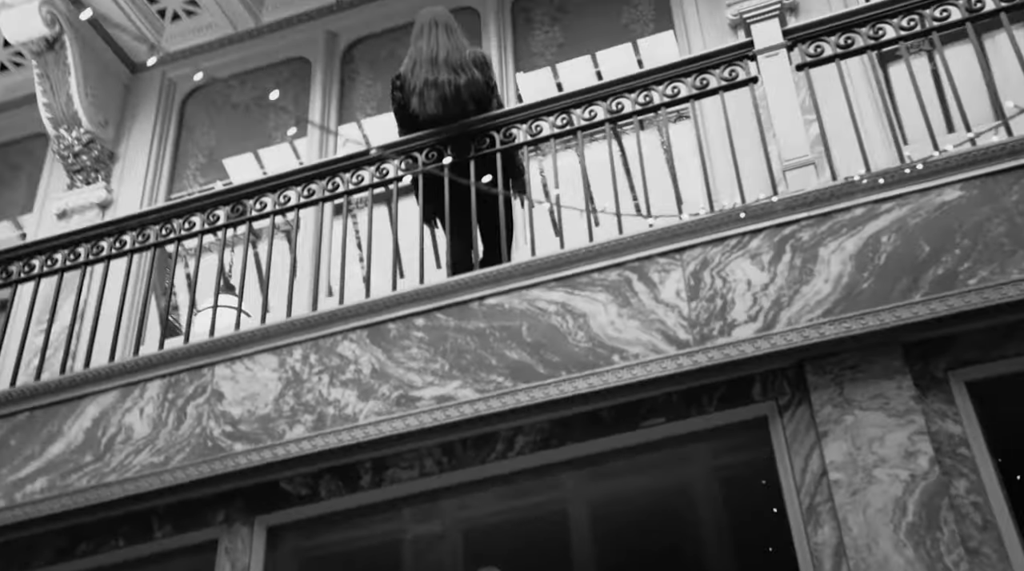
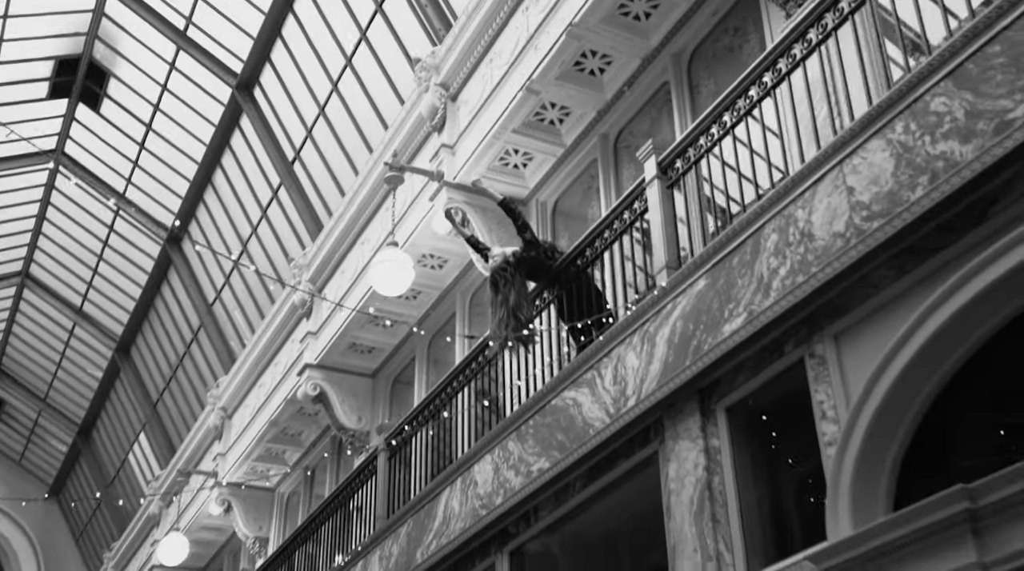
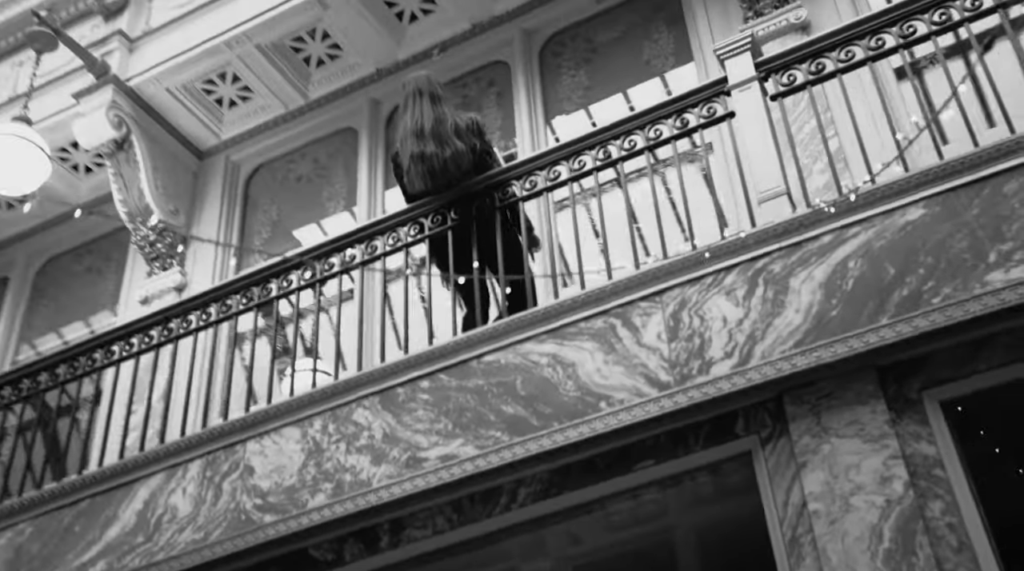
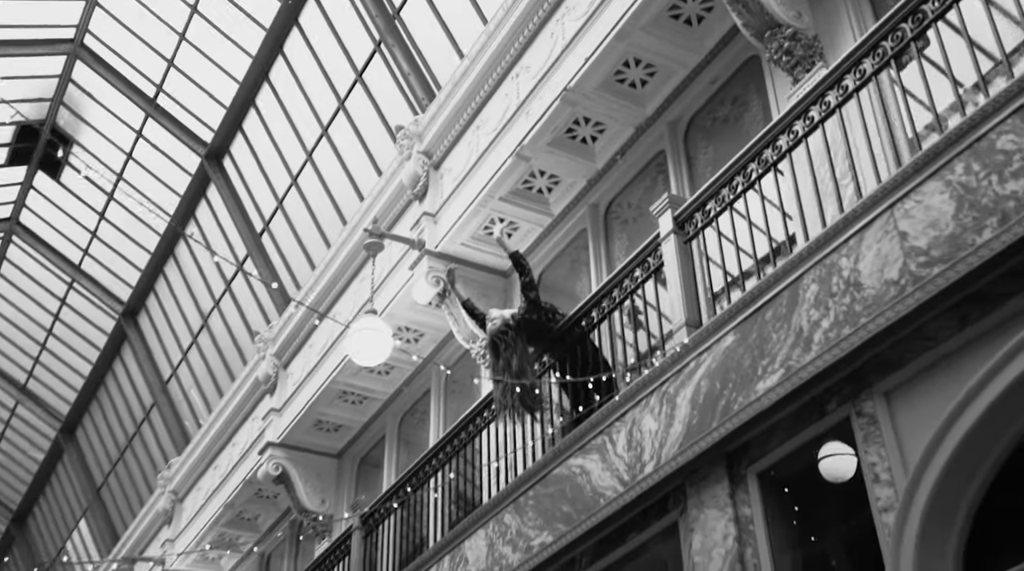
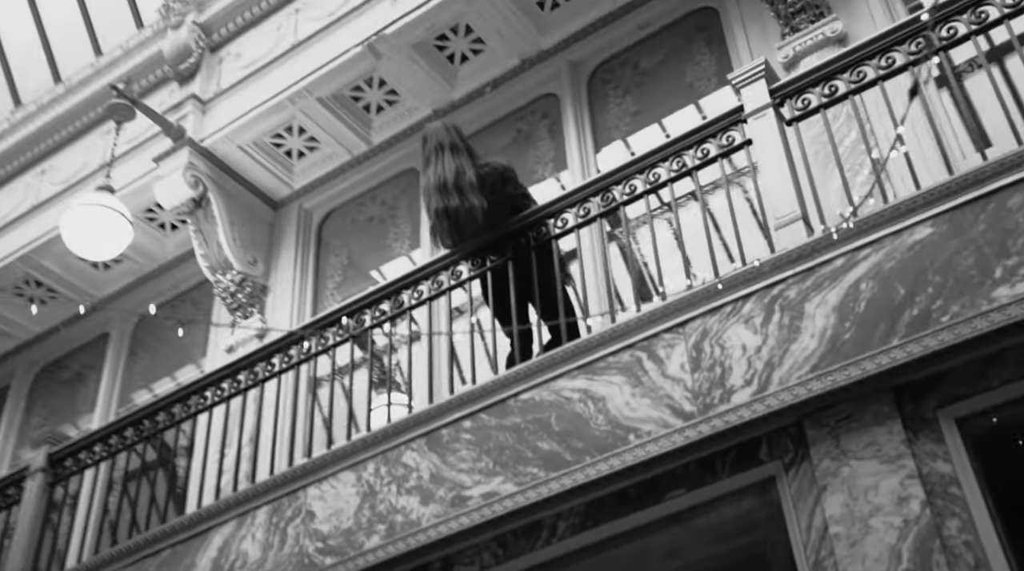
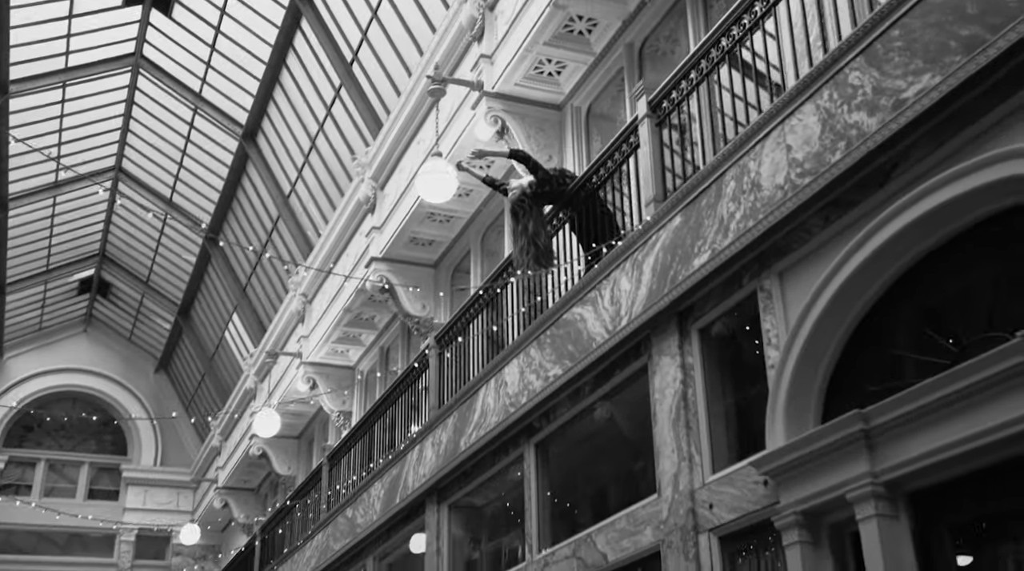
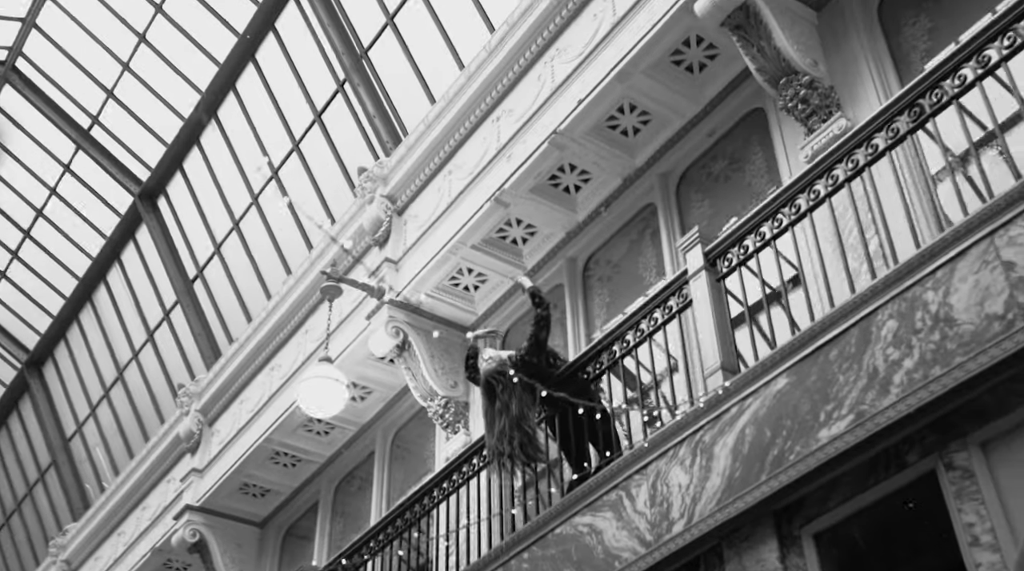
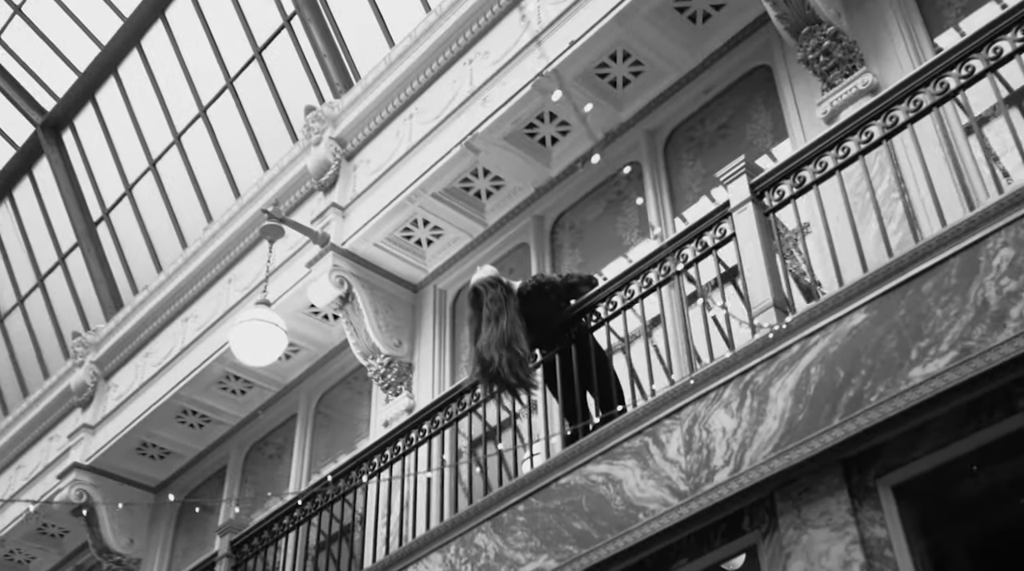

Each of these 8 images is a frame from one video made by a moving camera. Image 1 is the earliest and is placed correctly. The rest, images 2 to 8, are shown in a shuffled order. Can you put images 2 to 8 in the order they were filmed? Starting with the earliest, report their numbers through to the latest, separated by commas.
3, 5, 8, 7, 4, 2, 6
